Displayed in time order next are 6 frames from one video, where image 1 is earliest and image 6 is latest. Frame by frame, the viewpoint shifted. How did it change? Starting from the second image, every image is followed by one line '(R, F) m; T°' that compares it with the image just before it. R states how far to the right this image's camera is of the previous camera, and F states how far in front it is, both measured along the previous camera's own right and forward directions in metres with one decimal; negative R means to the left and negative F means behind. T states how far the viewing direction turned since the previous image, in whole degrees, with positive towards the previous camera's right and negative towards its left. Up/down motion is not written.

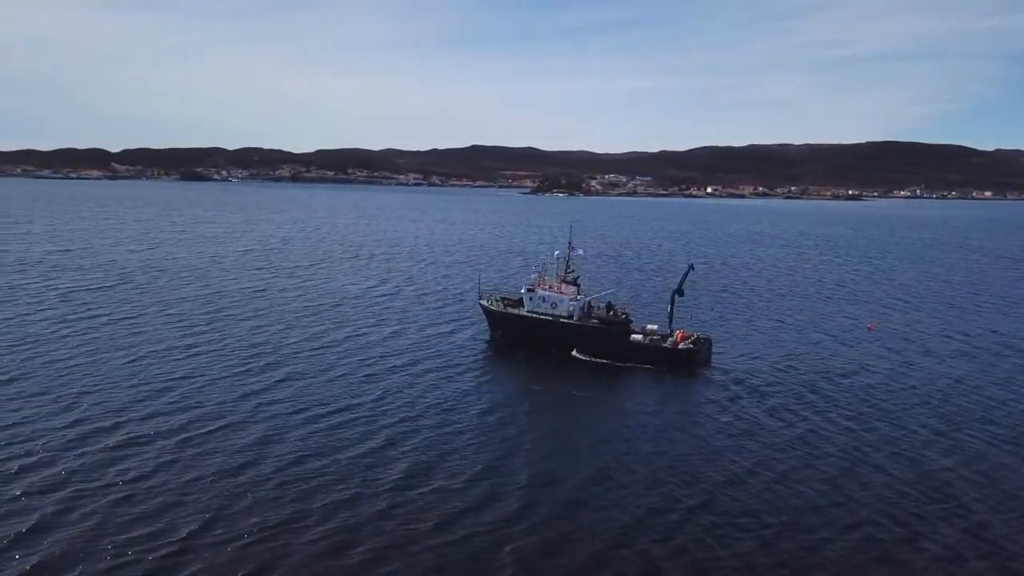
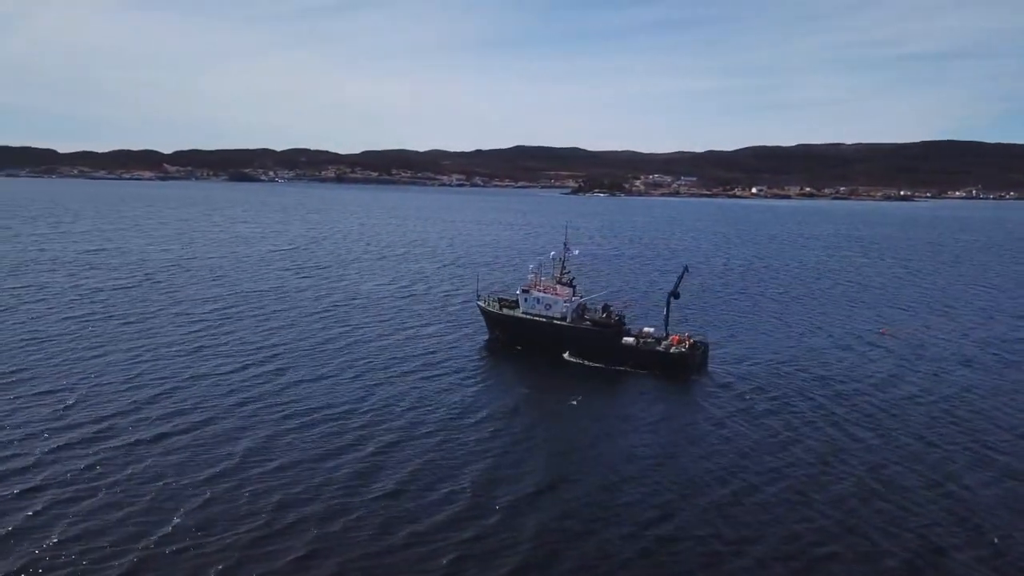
(+2.0, +0.8) m; -3°
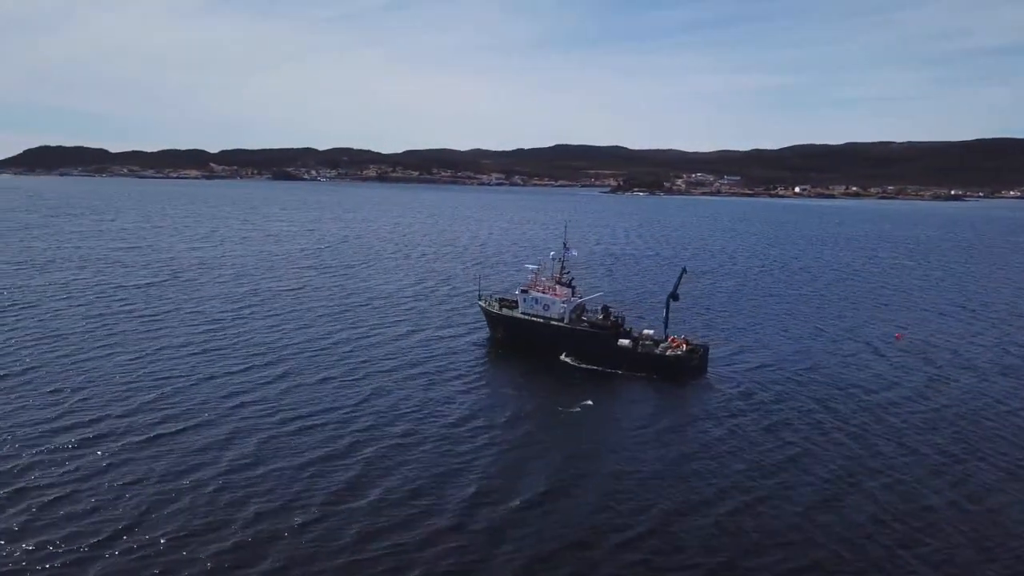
(+1.8, +0.9) m; -3°
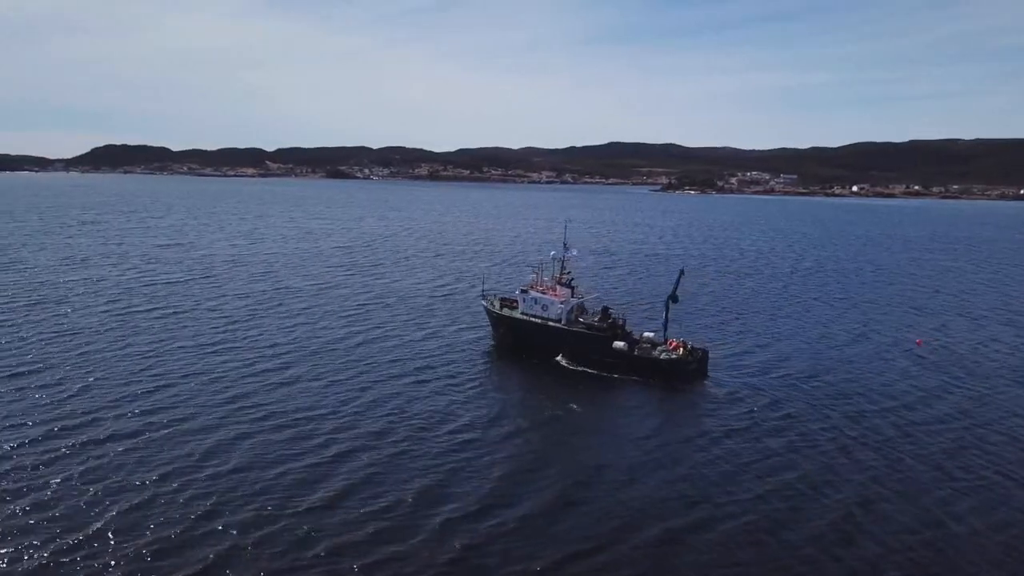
(+2.1, +1.1) m; -3°
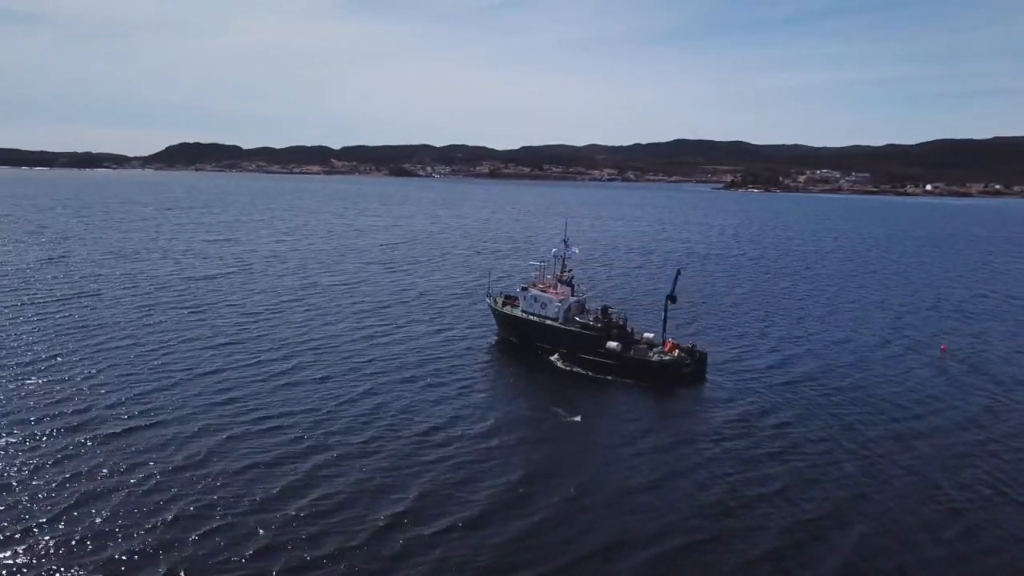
(+2.4, +1.4) m; -4°
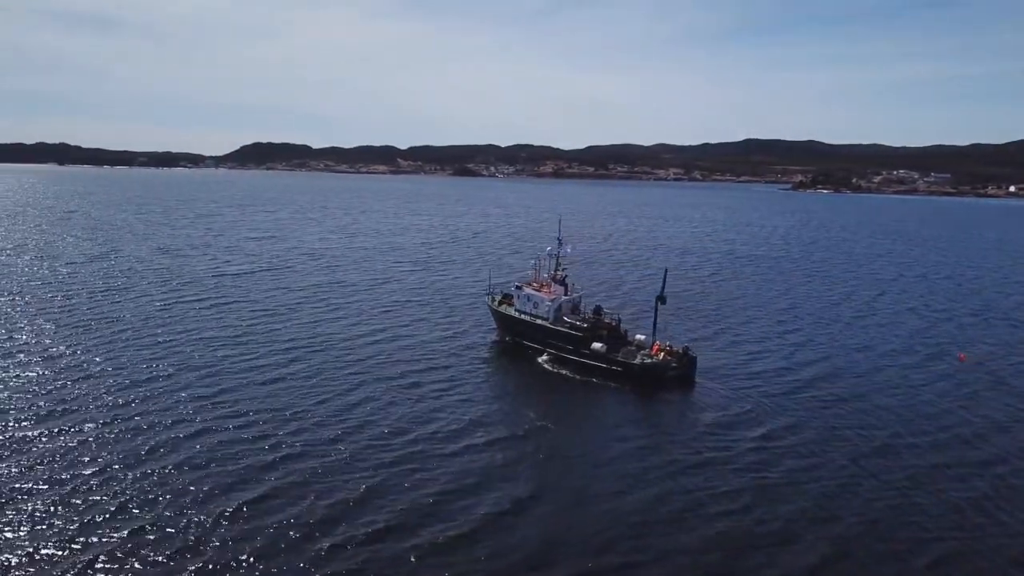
(+2.8, +2.0) m; -5°
